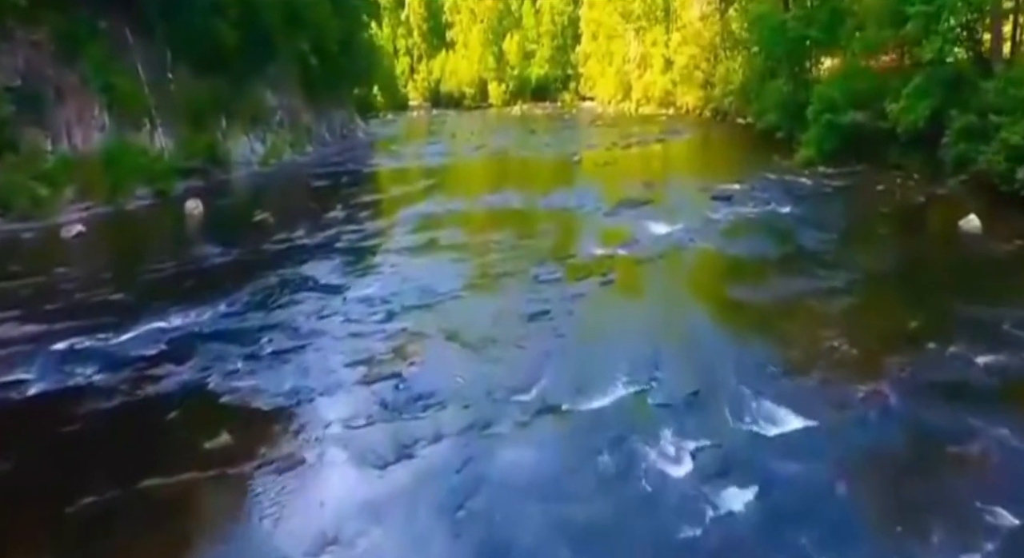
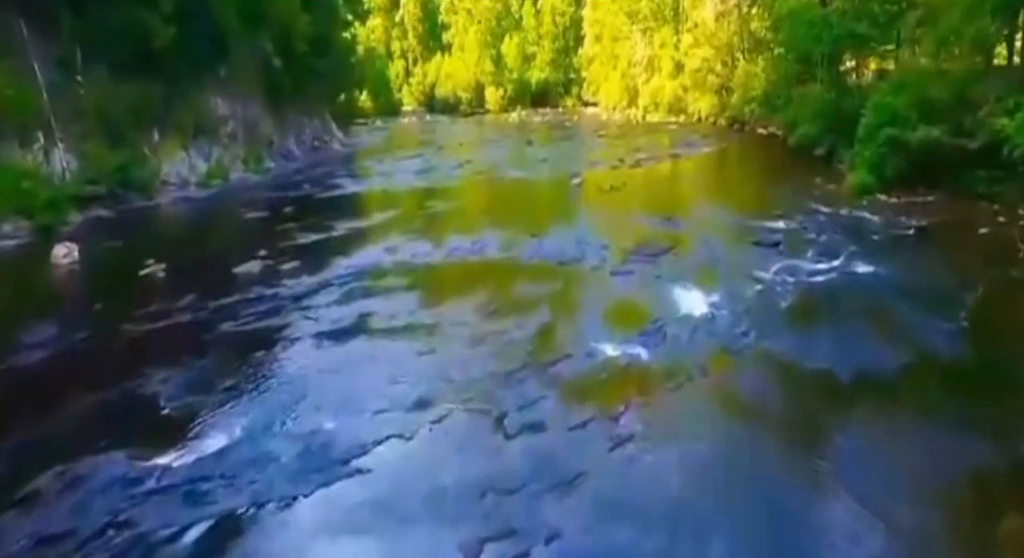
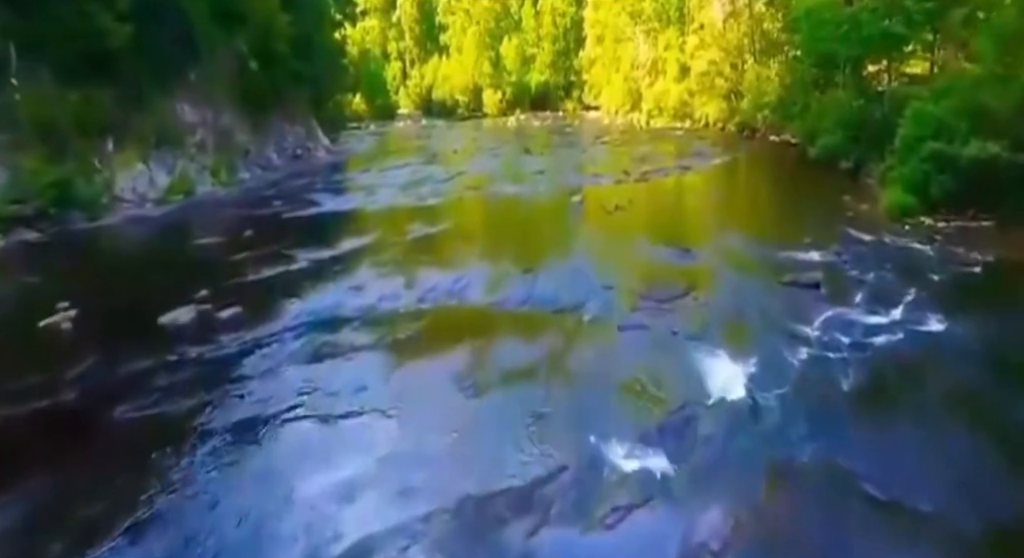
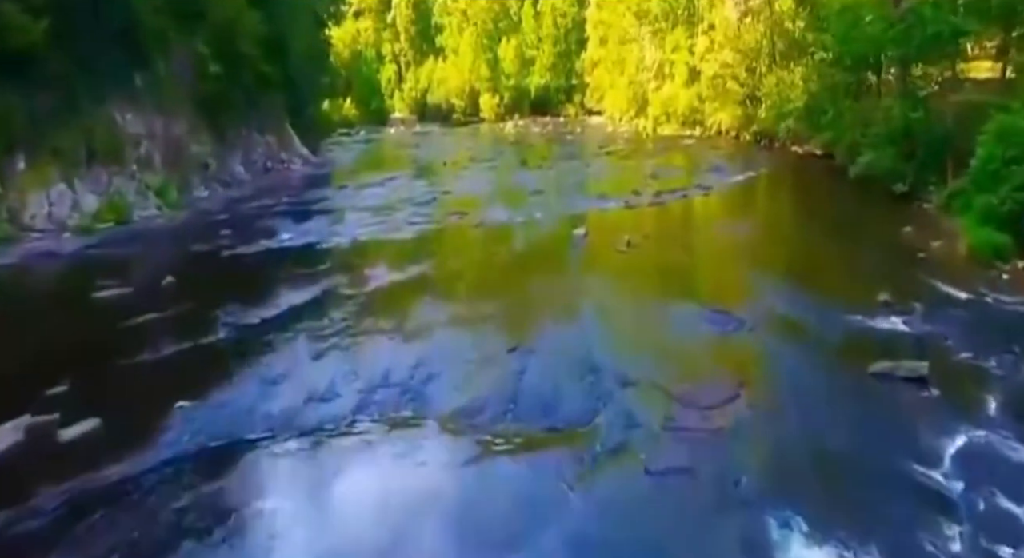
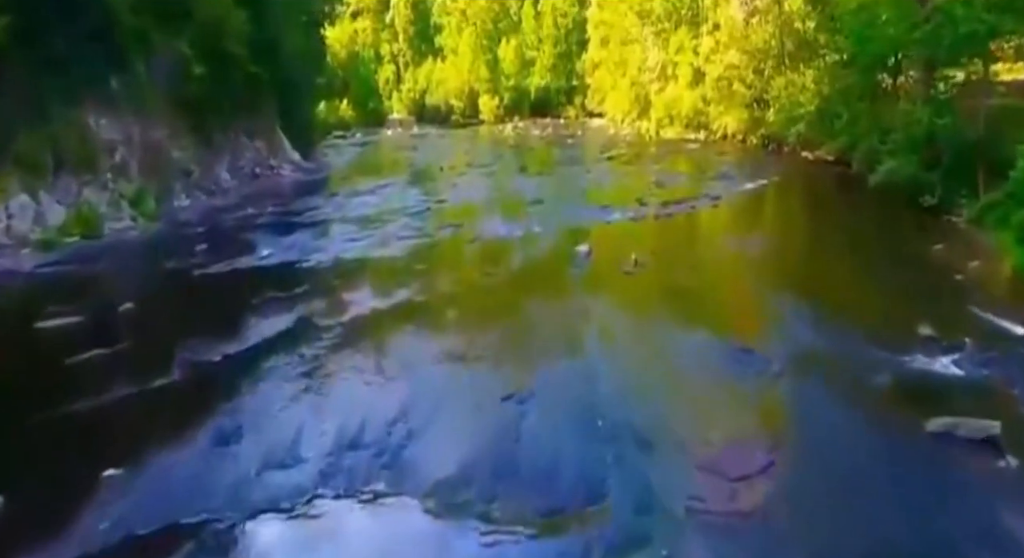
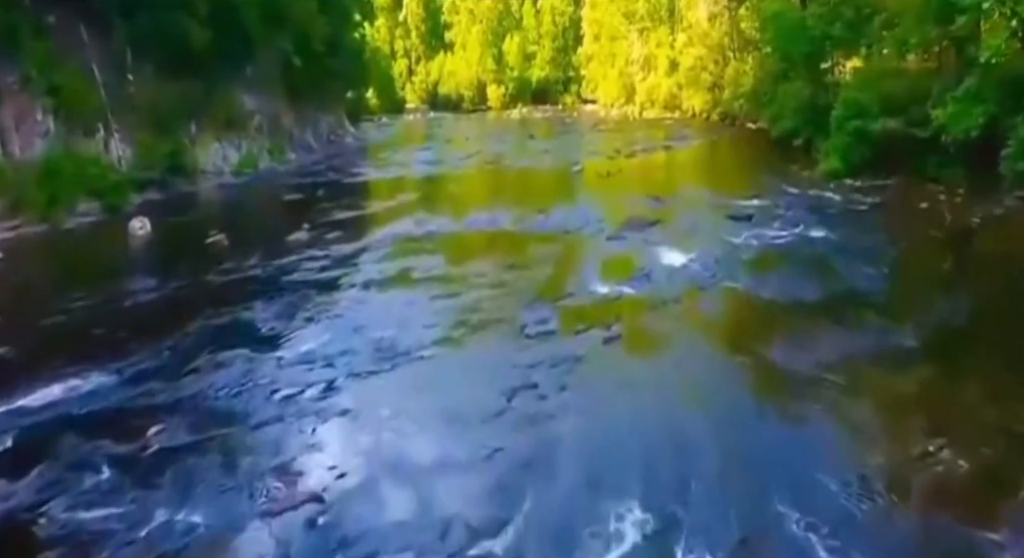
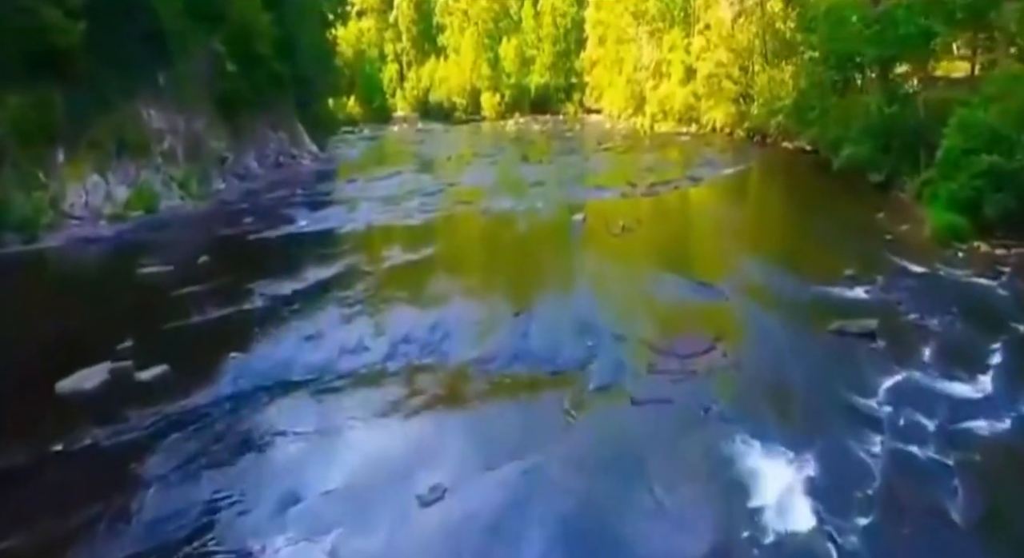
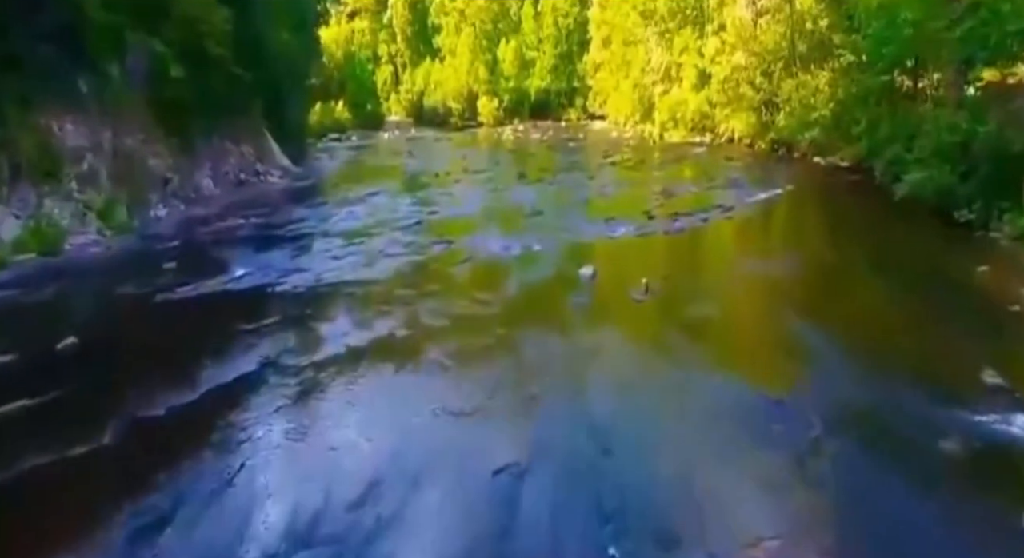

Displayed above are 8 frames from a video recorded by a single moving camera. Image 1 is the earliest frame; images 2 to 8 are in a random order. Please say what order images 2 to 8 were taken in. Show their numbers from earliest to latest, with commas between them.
6, 2, 3, 7, 4, 5, 8
